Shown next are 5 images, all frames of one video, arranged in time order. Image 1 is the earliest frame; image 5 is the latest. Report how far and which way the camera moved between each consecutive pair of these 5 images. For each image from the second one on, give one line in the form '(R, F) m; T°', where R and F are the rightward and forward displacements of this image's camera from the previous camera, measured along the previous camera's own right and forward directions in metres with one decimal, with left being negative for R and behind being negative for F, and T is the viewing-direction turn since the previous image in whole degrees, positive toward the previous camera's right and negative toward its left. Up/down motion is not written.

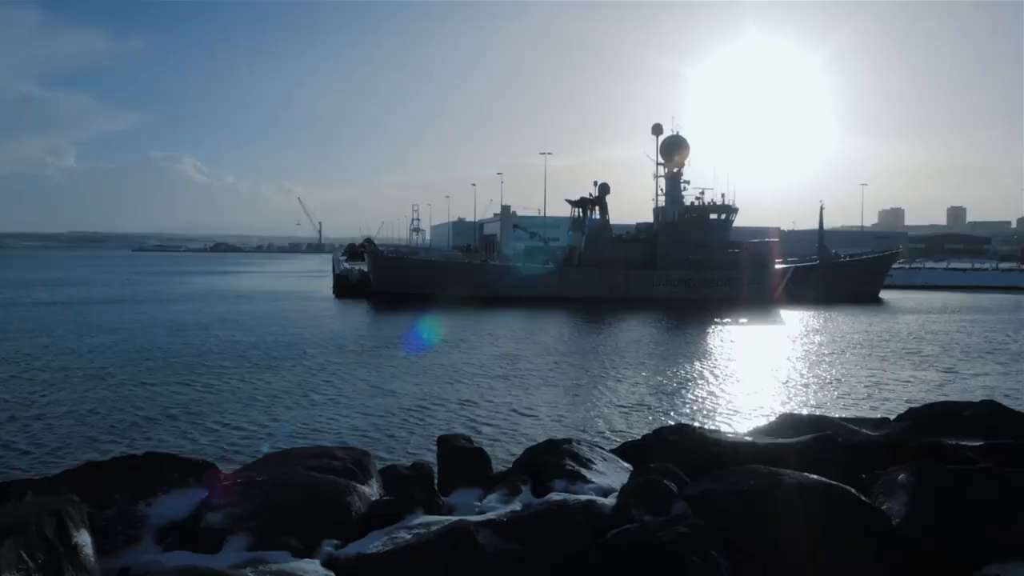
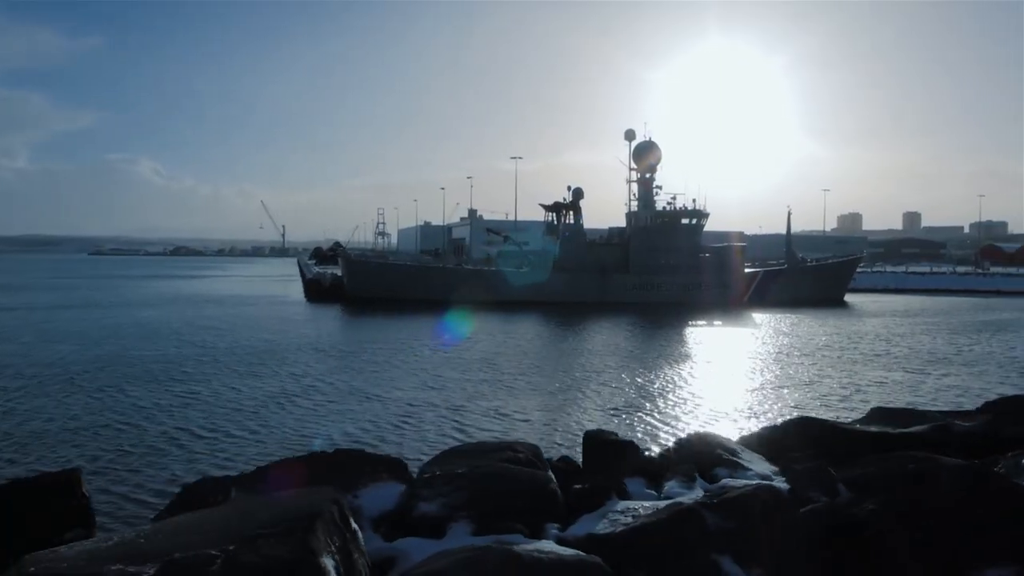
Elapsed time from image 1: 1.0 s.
(-0.3, -0.1) m; +2°
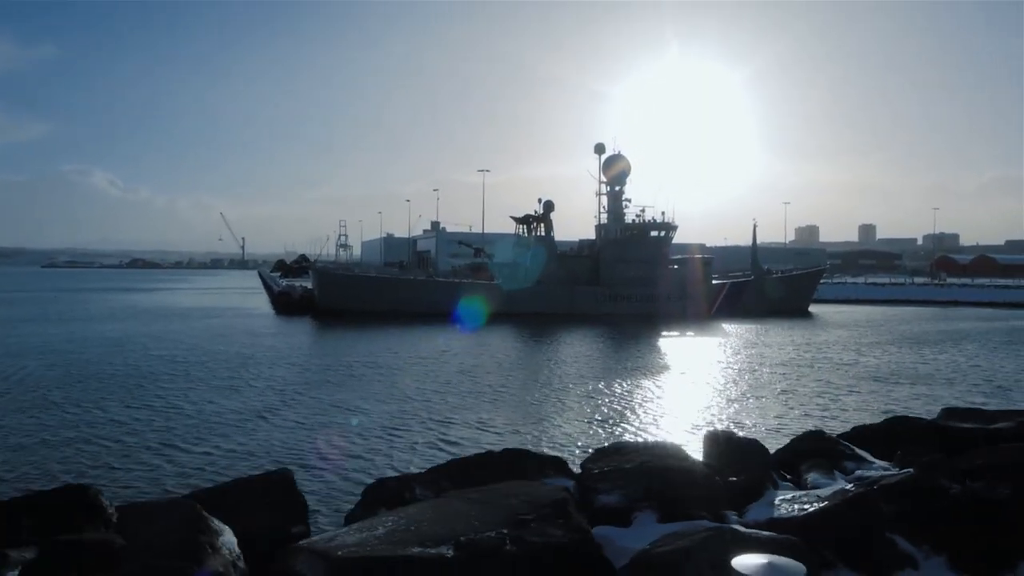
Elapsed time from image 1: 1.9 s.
(-0.3, -0.1) m; +3°
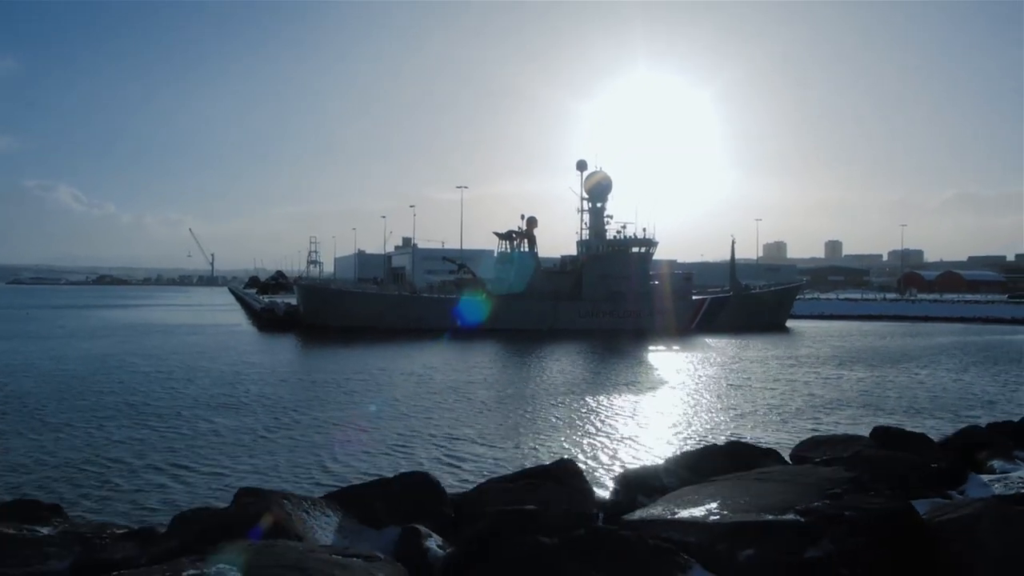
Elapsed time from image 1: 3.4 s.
(-0.5, -0.1) m; +2°
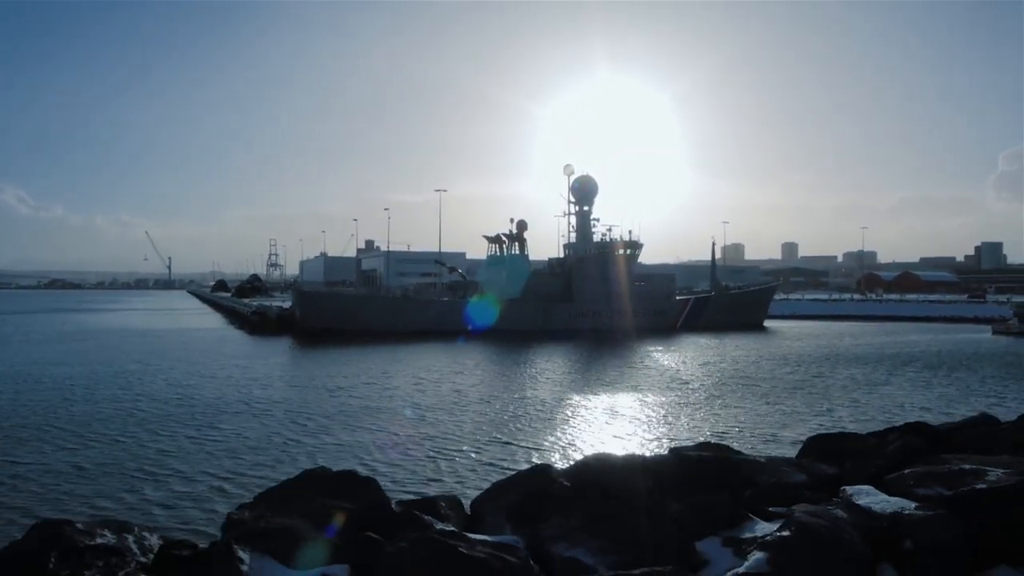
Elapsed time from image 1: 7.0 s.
(-1.1, -0.5) m; +2°
